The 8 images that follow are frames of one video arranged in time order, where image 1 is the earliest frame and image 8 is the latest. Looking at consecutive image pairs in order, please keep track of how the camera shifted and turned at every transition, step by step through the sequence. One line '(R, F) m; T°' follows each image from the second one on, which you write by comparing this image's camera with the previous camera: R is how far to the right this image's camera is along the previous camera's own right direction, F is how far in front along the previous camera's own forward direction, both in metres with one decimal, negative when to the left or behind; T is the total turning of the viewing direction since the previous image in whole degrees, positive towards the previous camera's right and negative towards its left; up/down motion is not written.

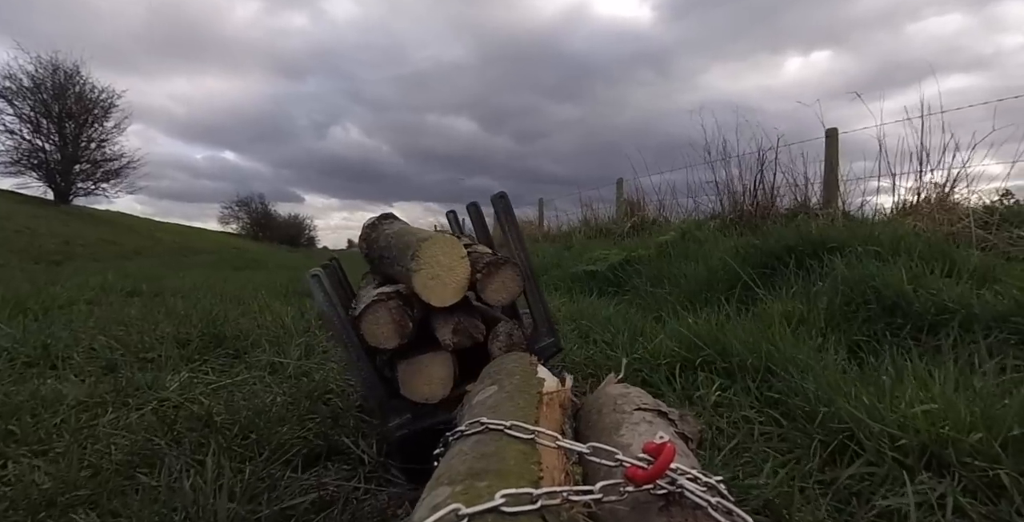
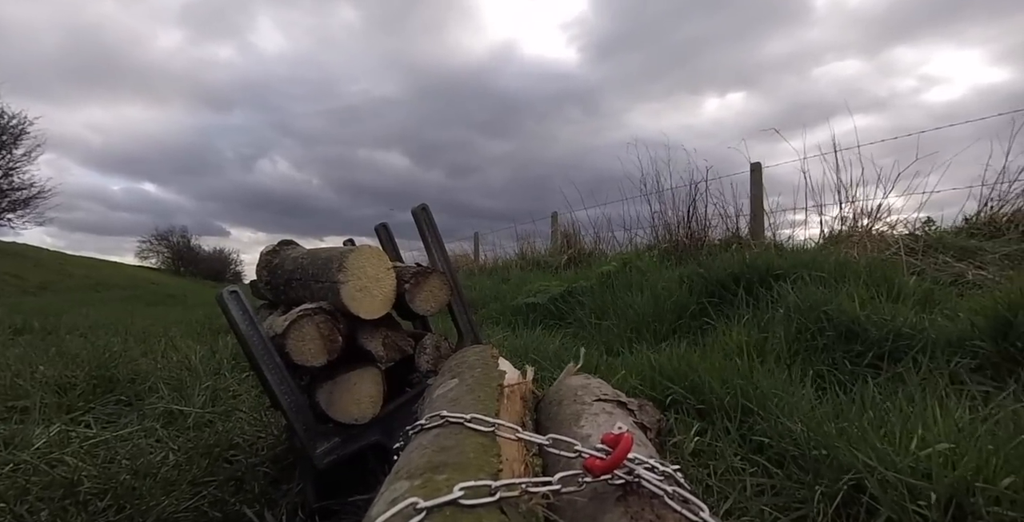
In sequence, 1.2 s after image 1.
(0.0, +0.4) m; +6°
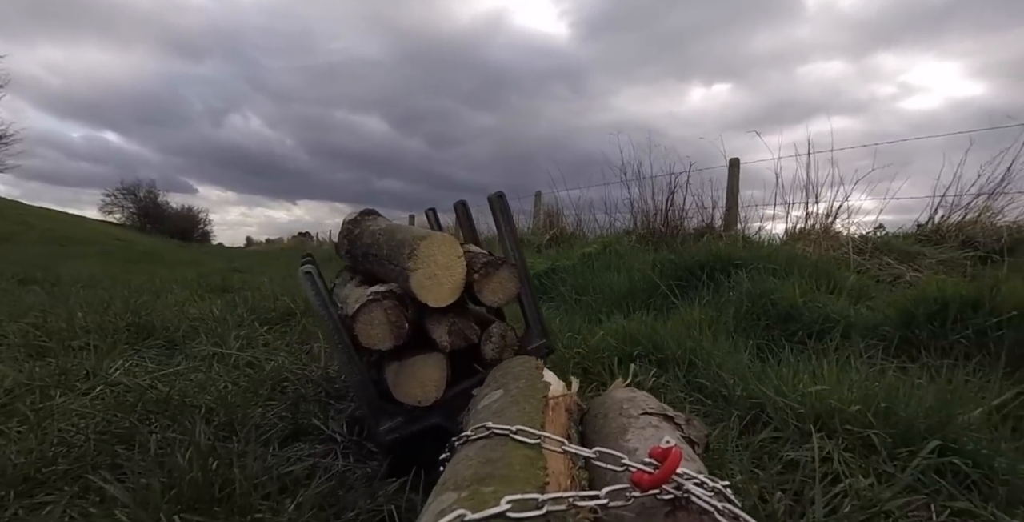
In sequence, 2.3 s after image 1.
(-0.2, -0.6) m; +3°
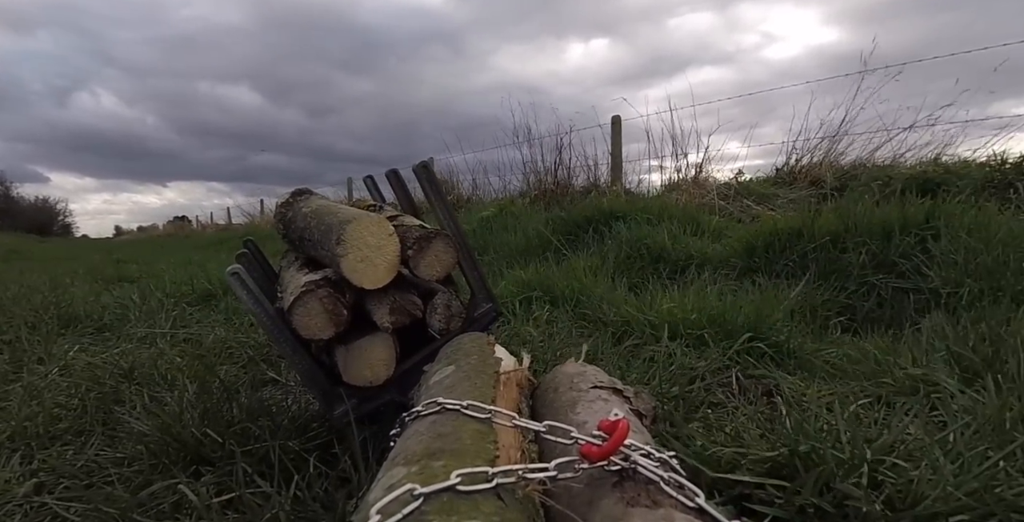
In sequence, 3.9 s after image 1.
(-0.1, -0.6) m; +10°
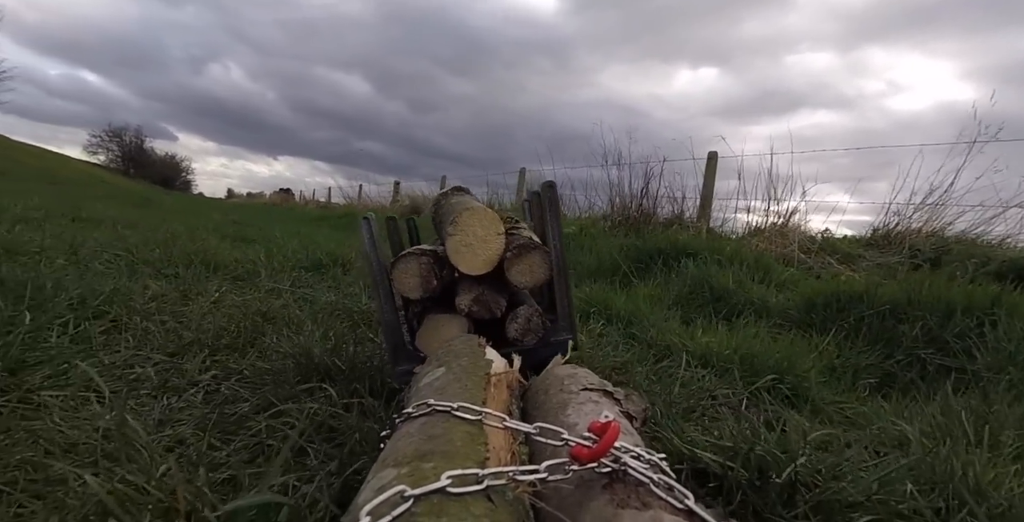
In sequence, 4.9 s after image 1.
(+0.1, -0.6) m; -8°
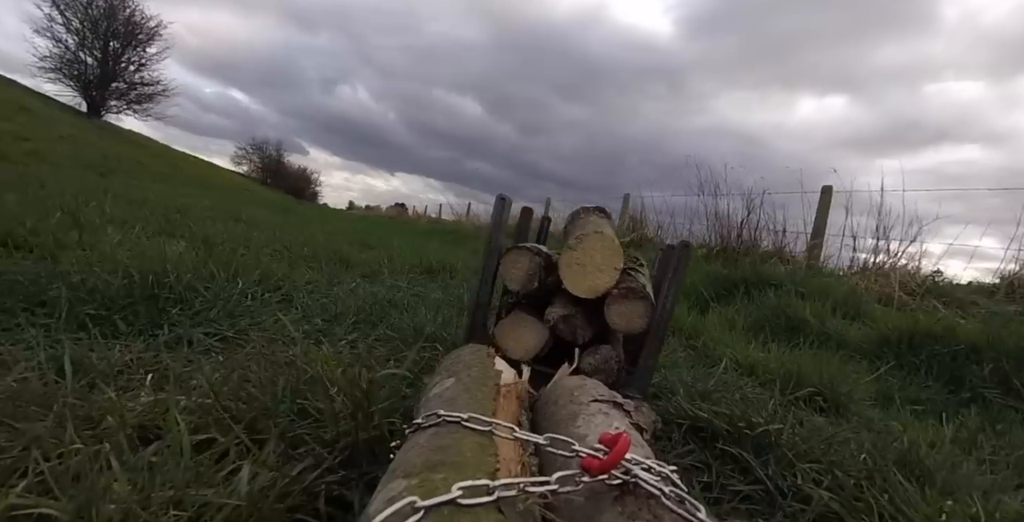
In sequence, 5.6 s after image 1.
(+0.2, -0.7) m; -10°
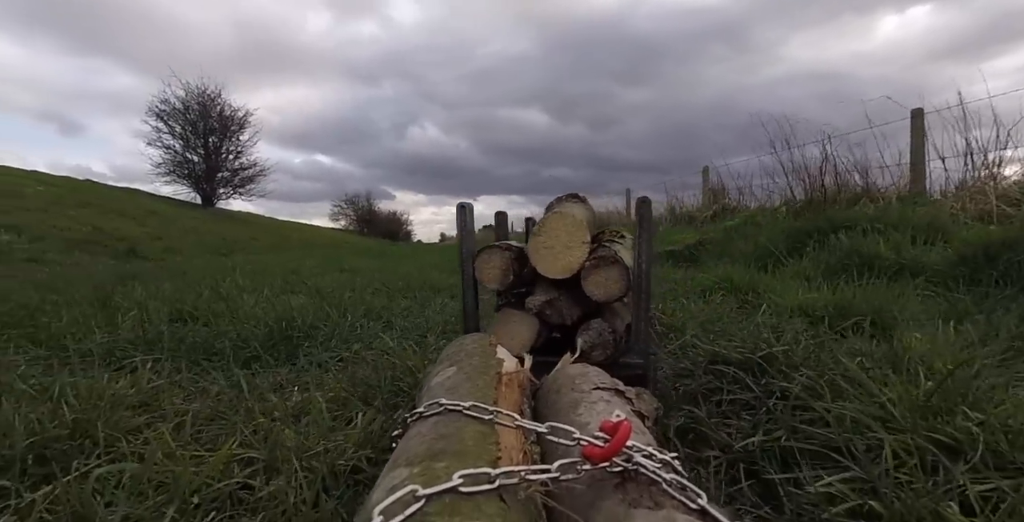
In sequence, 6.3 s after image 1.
(+0.4, -0.6) m; -10°
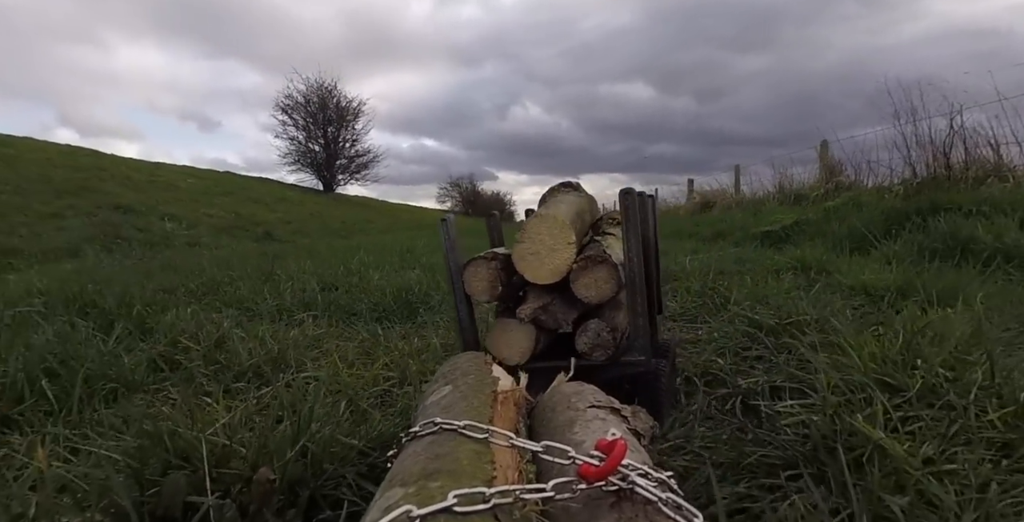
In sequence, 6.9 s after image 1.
(+0.2, -0.7) m; -11°
